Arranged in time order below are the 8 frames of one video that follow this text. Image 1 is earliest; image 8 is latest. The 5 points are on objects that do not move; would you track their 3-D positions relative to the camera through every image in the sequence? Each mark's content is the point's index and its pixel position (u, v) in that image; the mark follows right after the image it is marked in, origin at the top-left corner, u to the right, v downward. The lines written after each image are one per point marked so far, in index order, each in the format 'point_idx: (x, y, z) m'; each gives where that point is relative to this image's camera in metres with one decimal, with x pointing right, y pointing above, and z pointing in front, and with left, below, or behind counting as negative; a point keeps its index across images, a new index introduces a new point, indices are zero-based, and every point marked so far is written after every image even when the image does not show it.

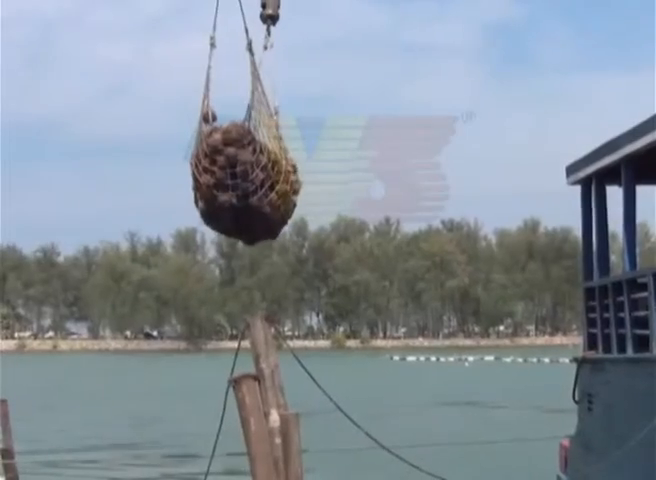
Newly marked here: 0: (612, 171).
0: (+1.3, +0.3, +9.2) m
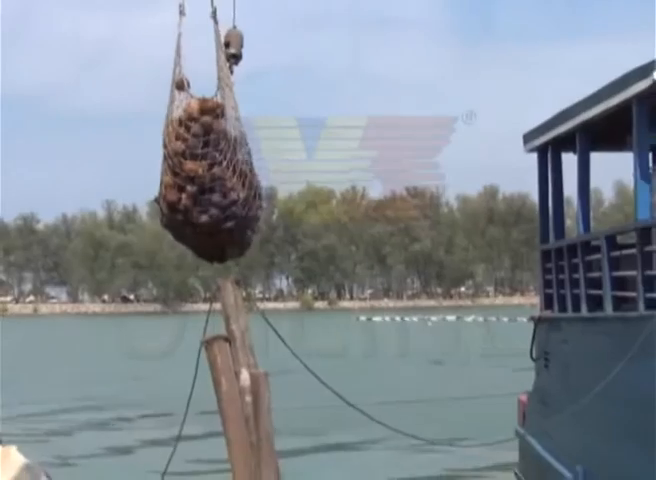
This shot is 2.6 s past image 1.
0: (+1.2, +0.5, +9.5) m
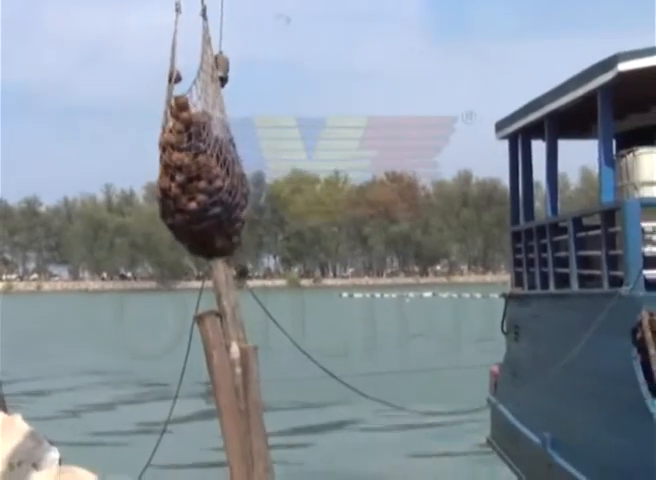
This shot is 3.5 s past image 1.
0: (+1.1, +0.6, +10.1) m
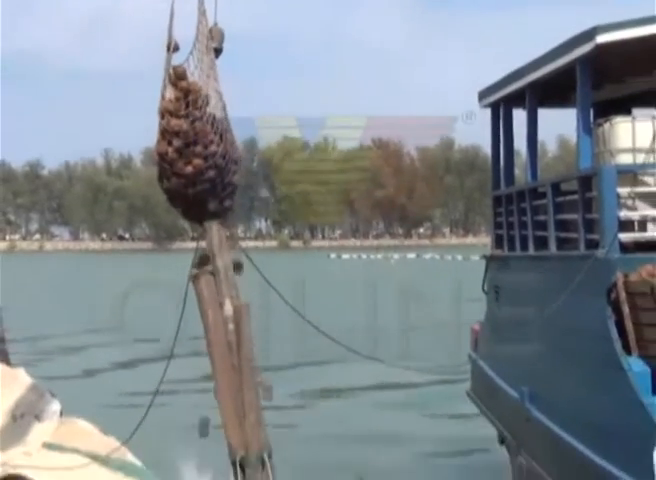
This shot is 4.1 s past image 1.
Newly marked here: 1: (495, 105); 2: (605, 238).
0: (+1.0, +0.8, +10.5) m
1: (+1.0, +0.8, +11.1) m
2: (+1.3, 0.0, +8.7) m
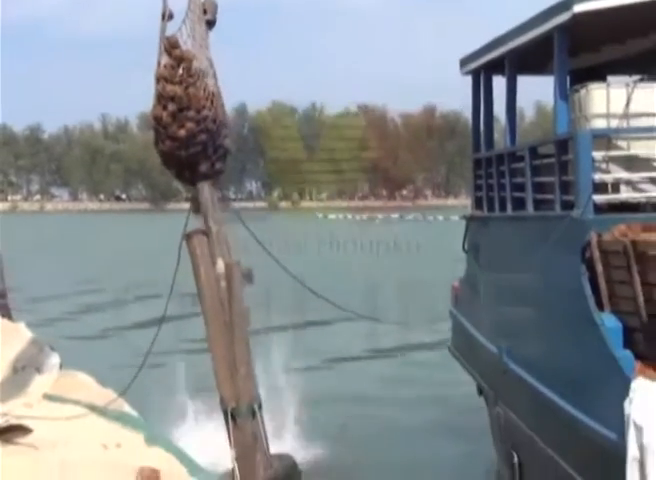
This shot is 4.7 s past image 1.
0: (+1.0, +1.0, +10.9) m
1: (+0.9, +1.0, +11.5) m
2: (+1.2, +0.2, +9.1) m
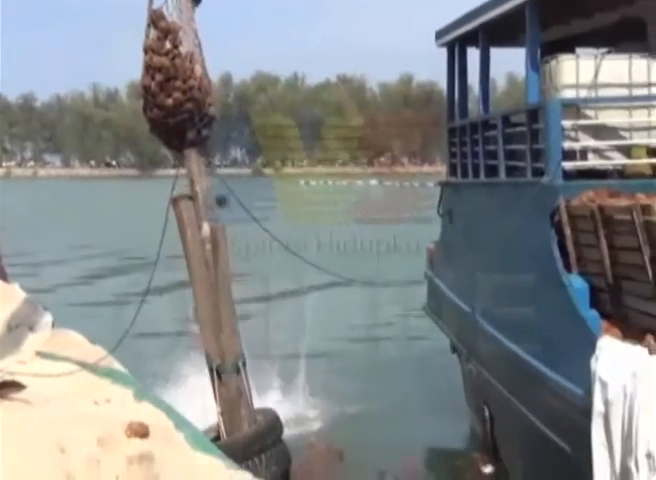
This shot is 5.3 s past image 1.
0: (+0.9, +1.2, +11.3) m
1: (+0.8, +1.2, +11.9) m
2: (+1.1, +0.4, +9.6) m
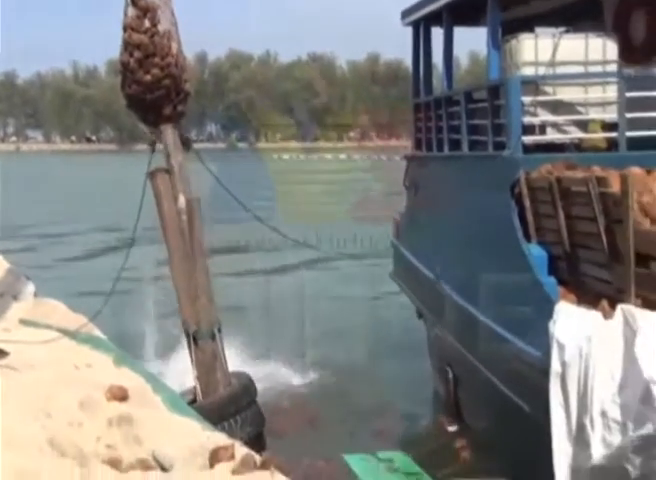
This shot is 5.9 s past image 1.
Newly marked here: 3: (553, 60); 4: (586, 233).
0: (+0.7, +1.4, +11.8) m
1: (+0.6, +1.4, +12.4) m
2: (+1.0, +0.5, +10.0) m
3: (+1.3, +1.0, +10.7) m
4: (+1.2, 0.0, +9.1) m
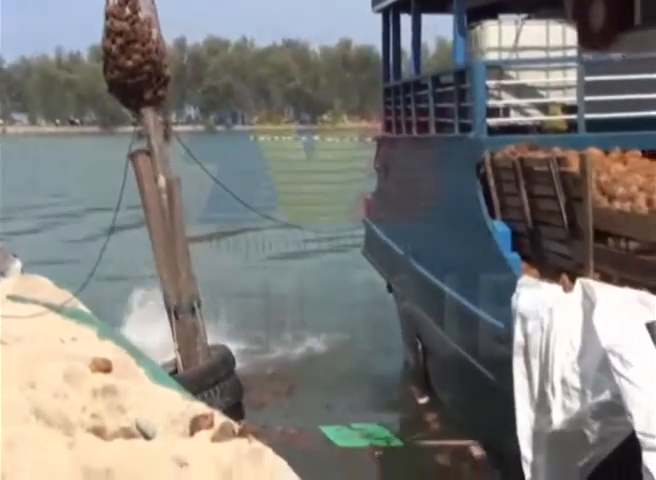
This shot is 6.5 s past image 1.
0: (+0.5, +1.5, +12.3) m
1: (+0.4, +1.6, +12.9) m
2: (+0.8, +0.7, +10.5) m
3: (+1.1, +1.1, +11.2) m
4: (+1.1, +0.2, +9.6) m
